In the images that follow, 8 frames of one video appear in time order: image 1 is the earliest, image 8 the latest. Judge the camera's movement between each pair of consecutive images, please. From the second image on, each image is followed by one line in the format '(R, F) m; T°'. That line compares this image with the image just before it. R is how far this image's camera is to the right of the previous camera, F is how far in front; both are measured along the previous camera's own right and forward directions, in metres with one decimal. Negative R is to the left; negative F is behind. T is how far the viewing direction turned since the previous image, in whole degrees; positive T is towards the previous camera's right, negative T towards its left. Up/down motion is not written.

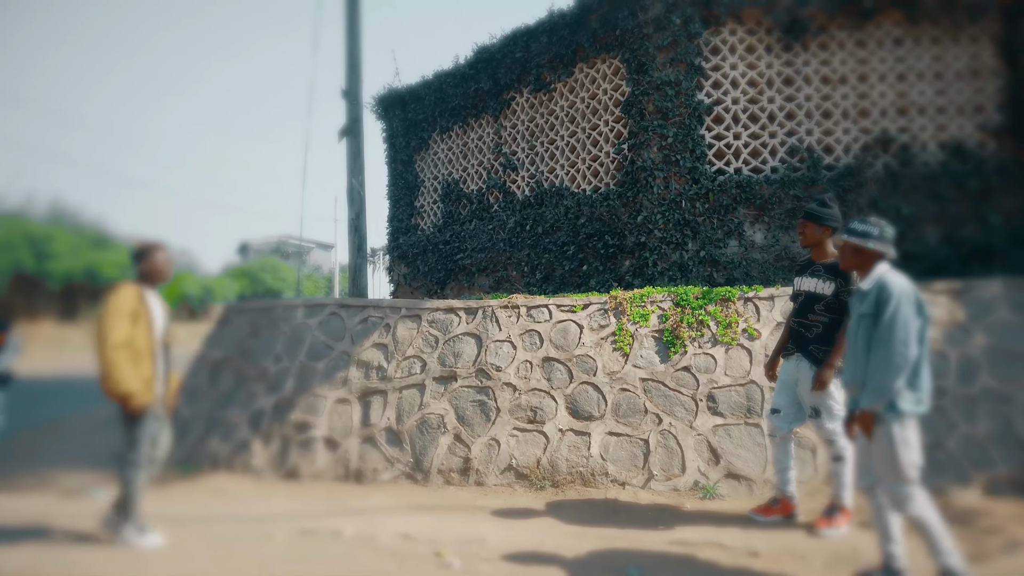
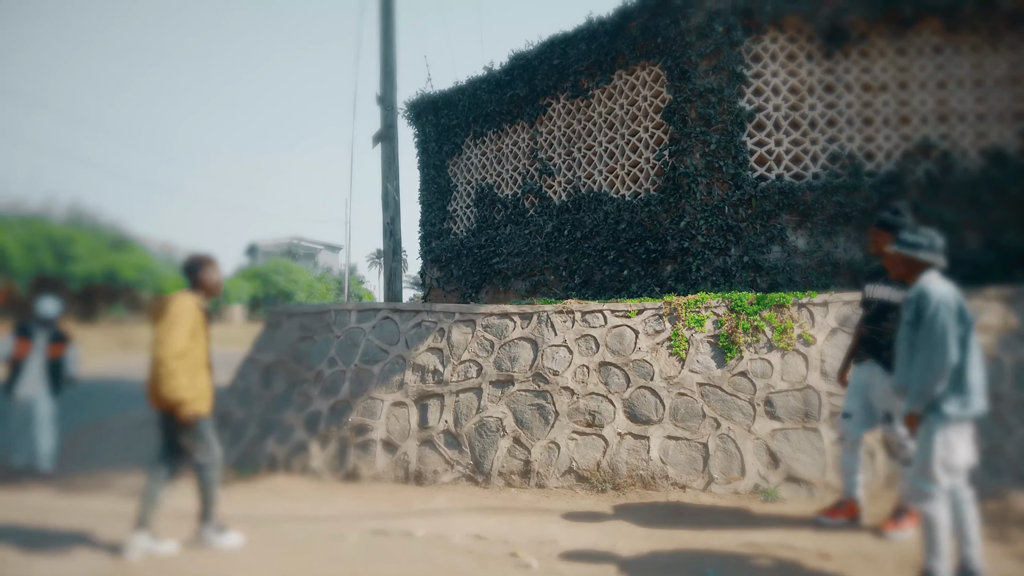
(-0.4, -0.1) m; 0°
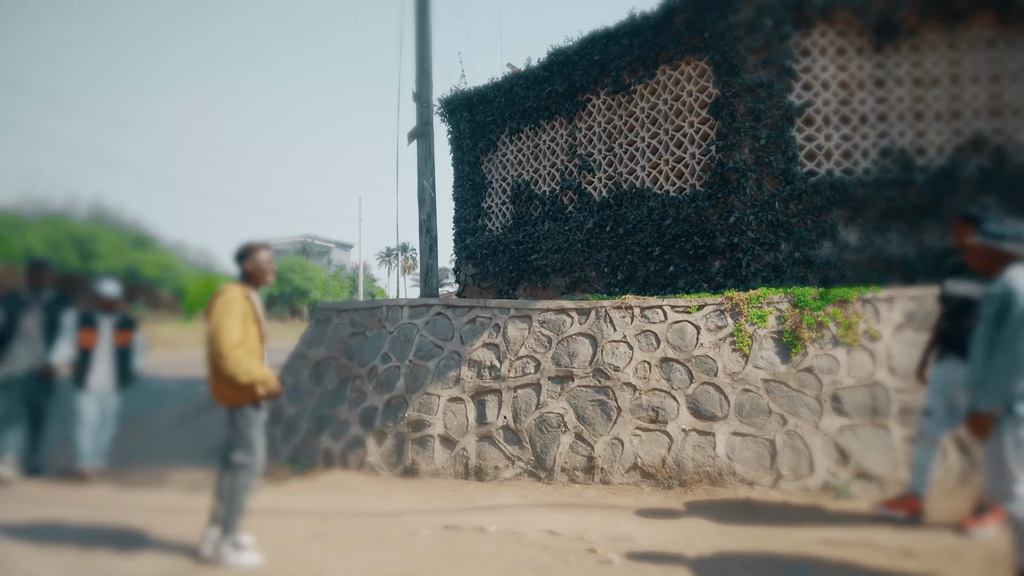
(-0.4, 0.0) m; -1°
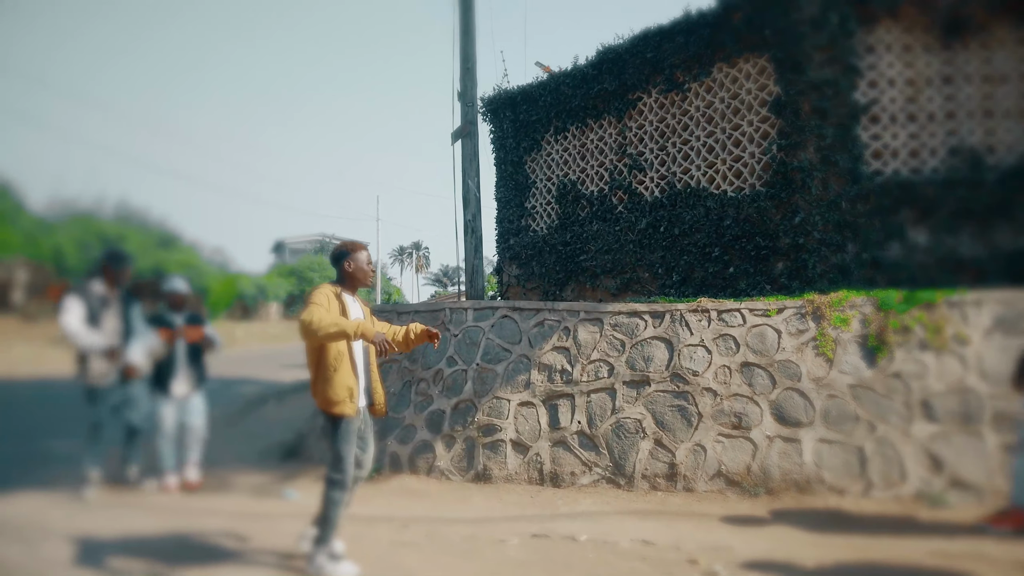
(-0.5, +0.1) m; -1°
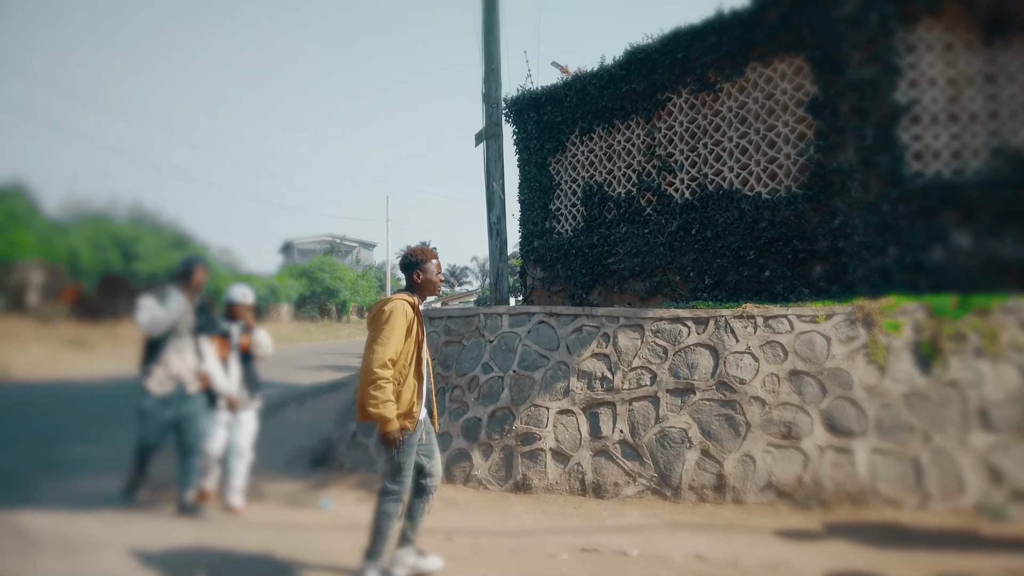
(-0.3, +0.1) m; -1°
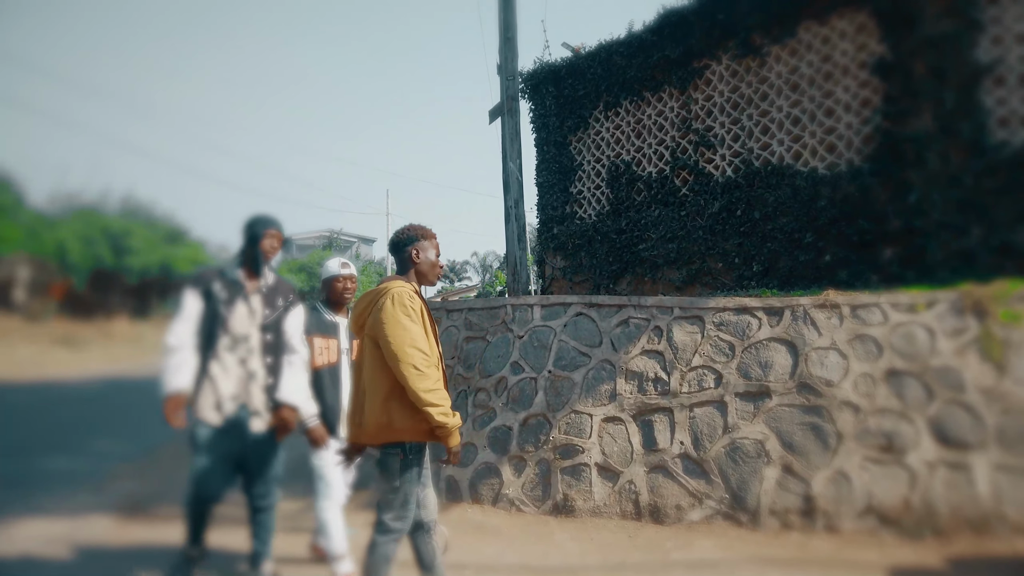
(-0.3, +0.8) m; 0°
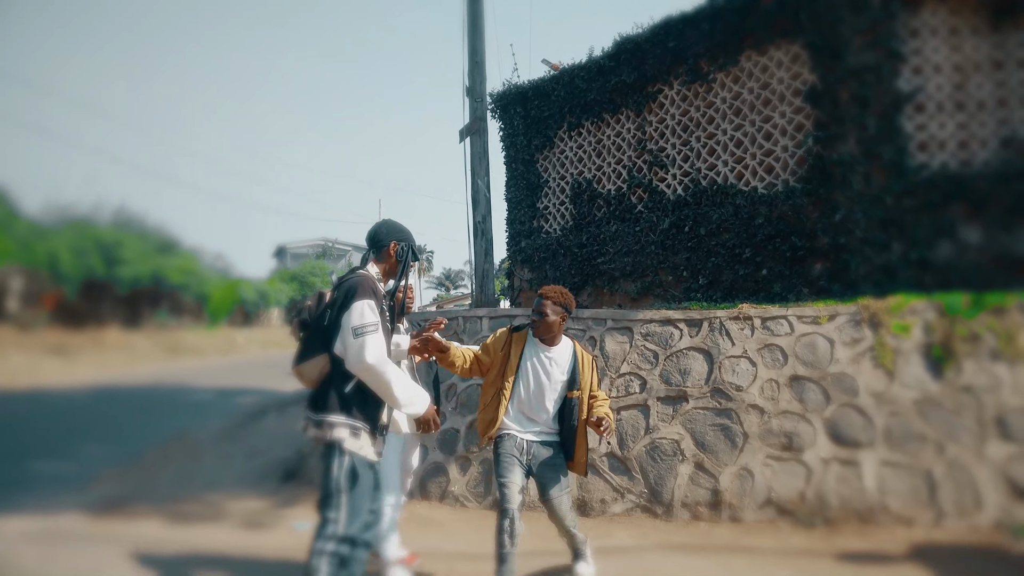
(+0.4, -0.4) m; 0°
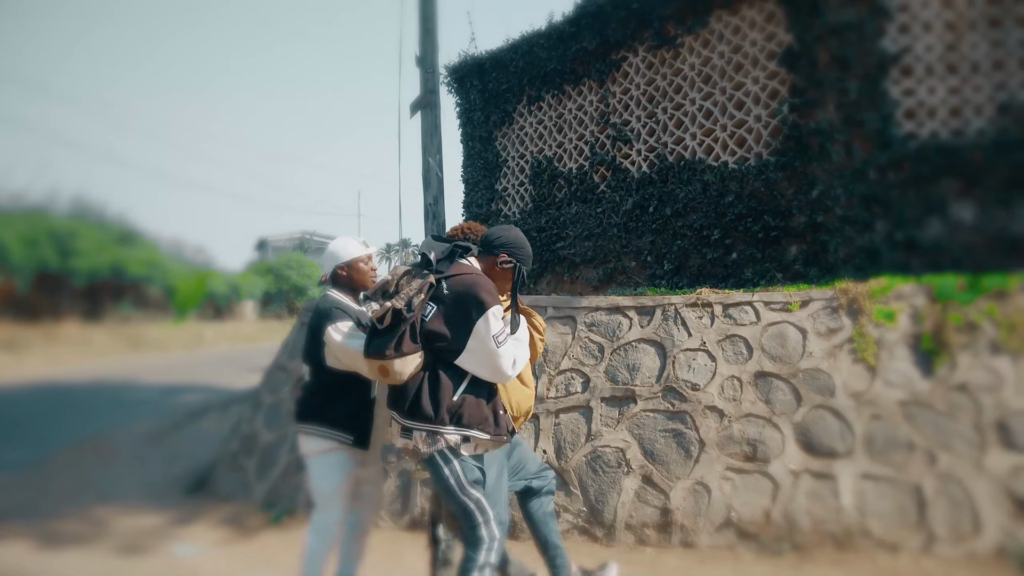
(+0.4, +0.7) m; +1°
